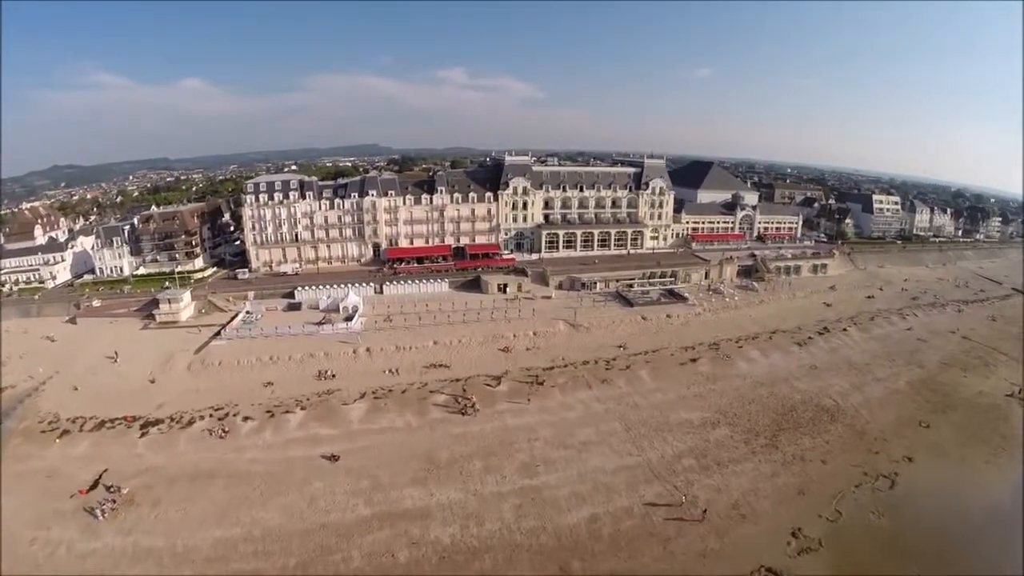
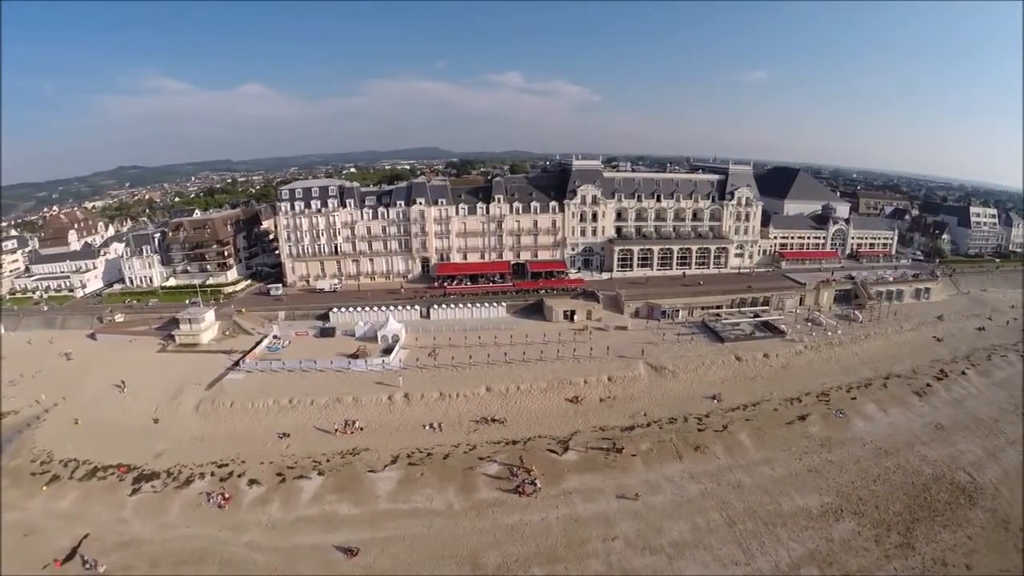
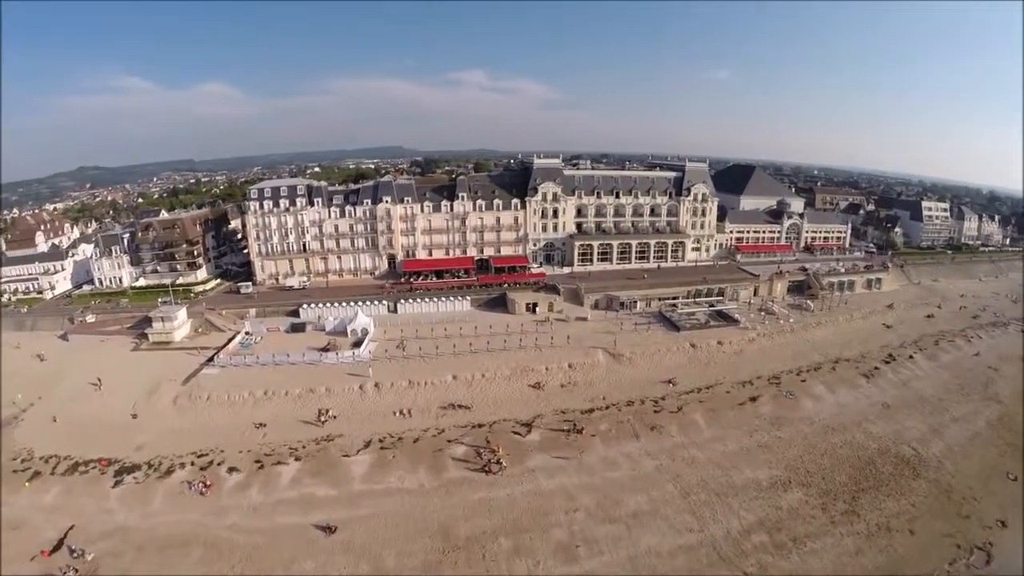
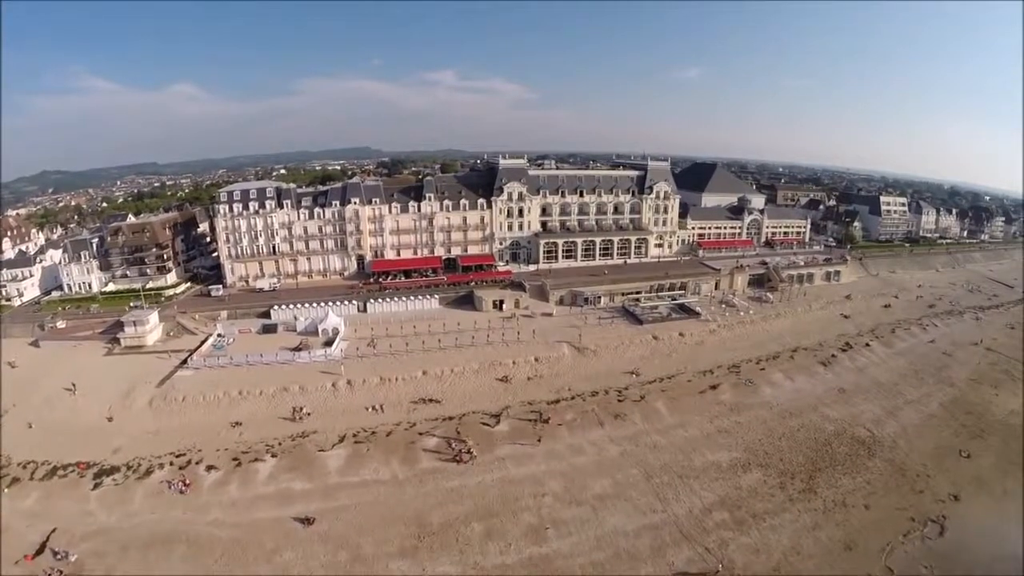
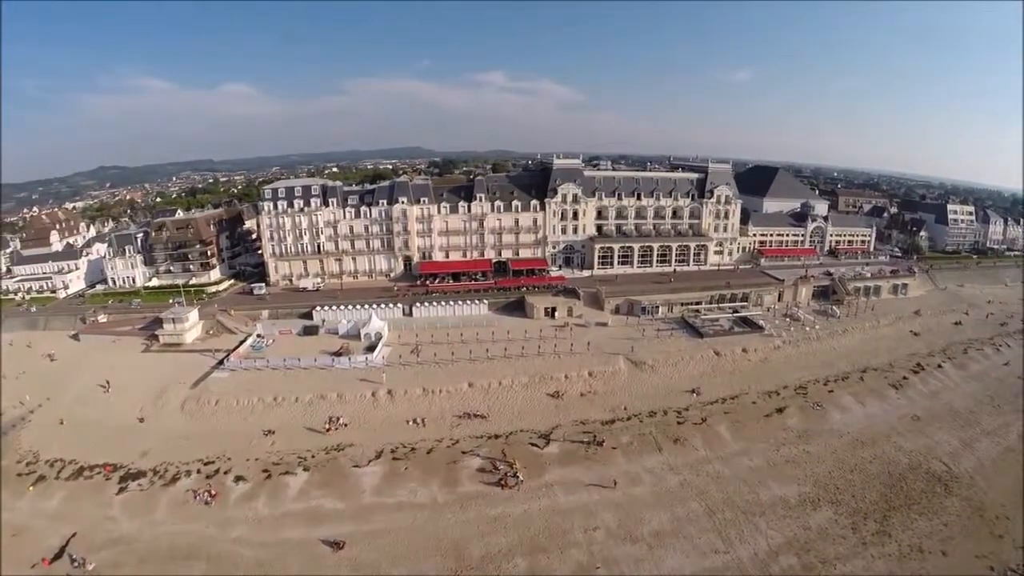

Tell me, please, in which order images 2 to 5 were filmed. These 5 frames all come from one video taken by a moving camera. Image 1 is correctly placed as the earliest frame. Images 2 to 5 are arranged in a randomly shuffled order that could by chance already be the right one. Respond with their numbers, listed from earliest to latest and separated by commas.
4, 3, 5, 2
